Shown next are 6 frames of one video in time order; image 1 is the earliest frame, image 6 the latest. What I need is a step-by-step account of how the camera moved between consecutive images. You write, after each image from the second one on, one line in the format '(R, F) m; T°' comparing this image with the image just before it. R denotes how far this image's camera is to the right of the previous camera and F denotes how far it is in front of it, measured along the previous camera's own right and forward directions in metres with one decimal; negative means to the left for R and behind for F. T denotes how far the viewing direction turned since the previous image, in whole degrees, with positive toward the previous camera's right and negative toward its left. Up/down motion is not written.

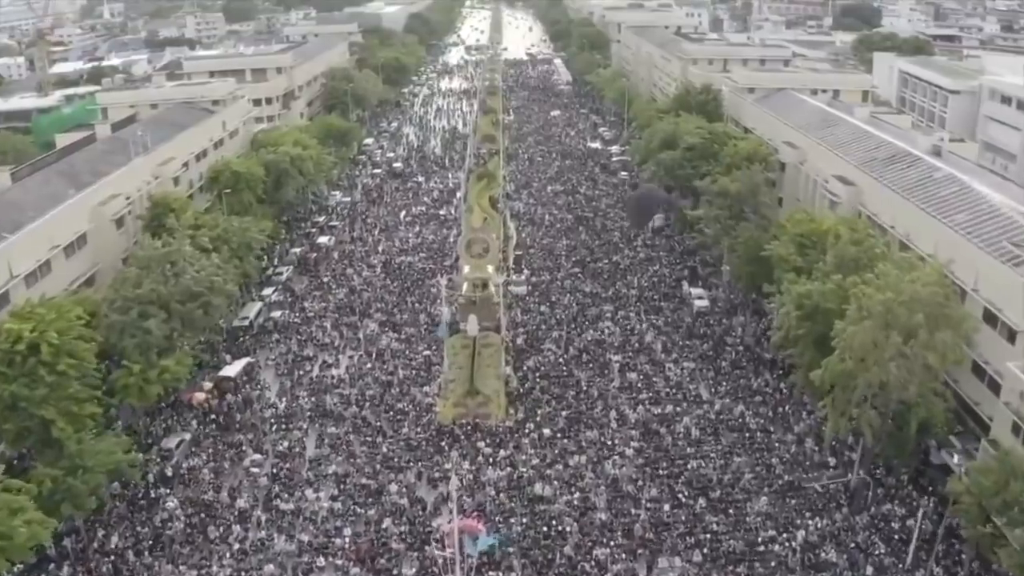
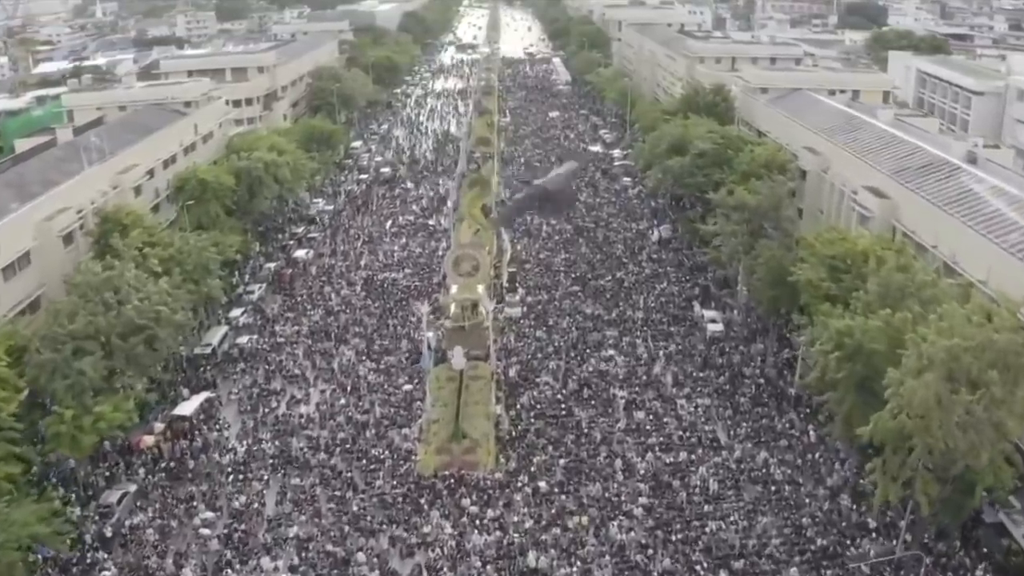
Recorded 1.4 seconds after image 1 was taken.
(+0.3, +4.0) m; 0°
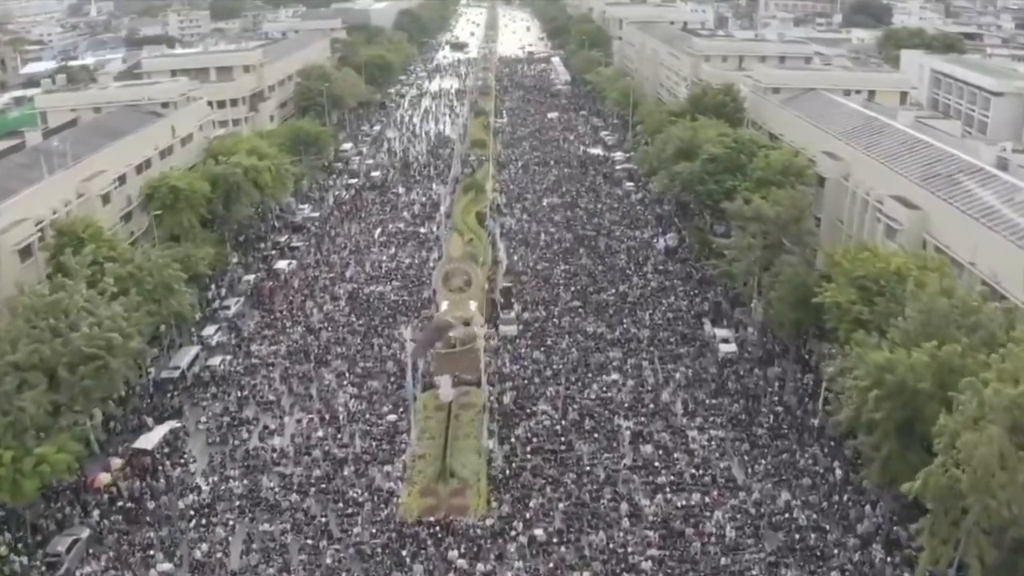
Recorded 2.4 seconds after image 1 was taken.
(+0.2, +2.8) m; 0°
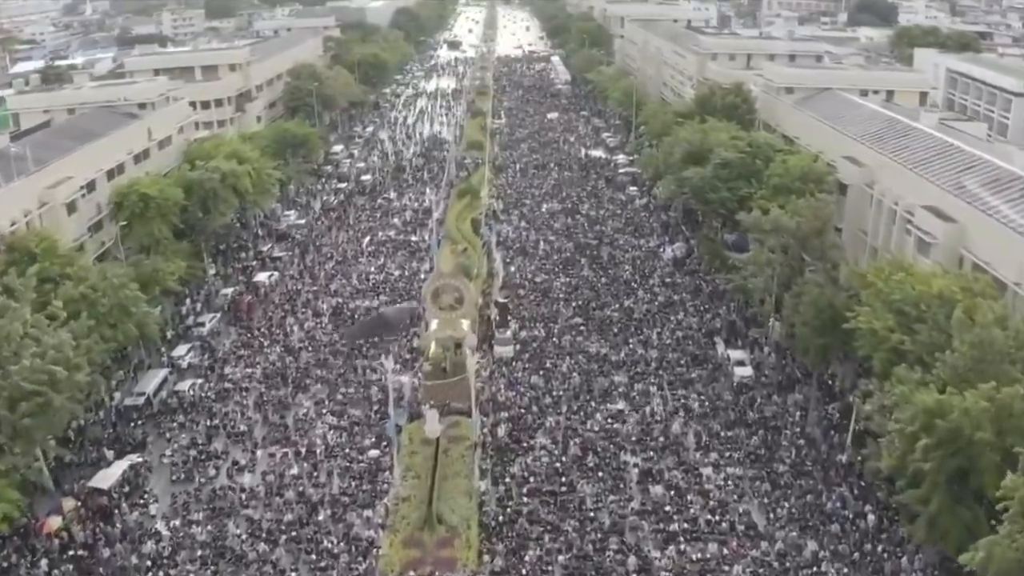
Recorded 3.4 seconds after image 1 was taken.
(+0.1, +2.7) m; 0°
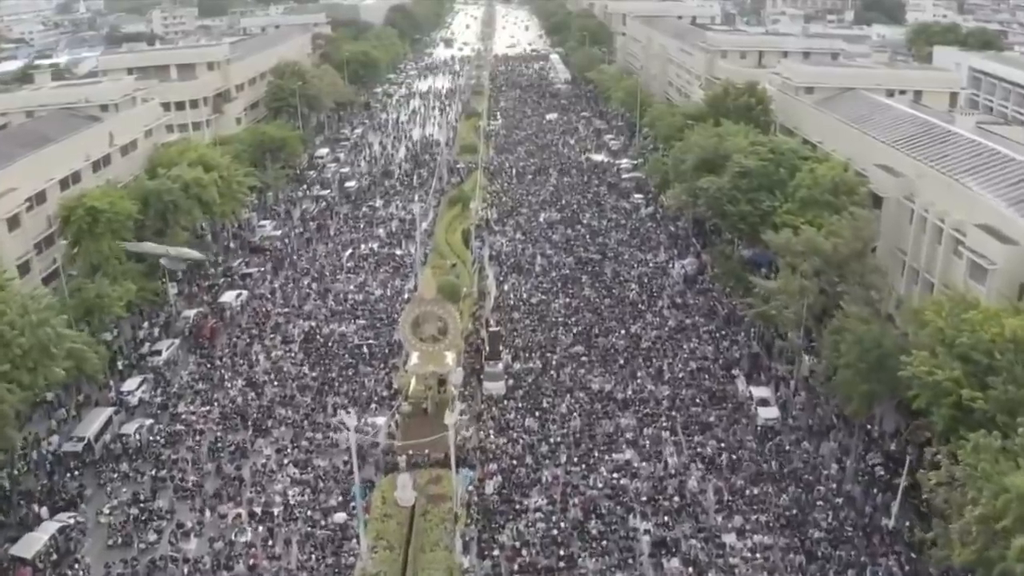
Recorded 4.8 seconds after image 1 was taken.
(+0.3, +3.8) m; 0°
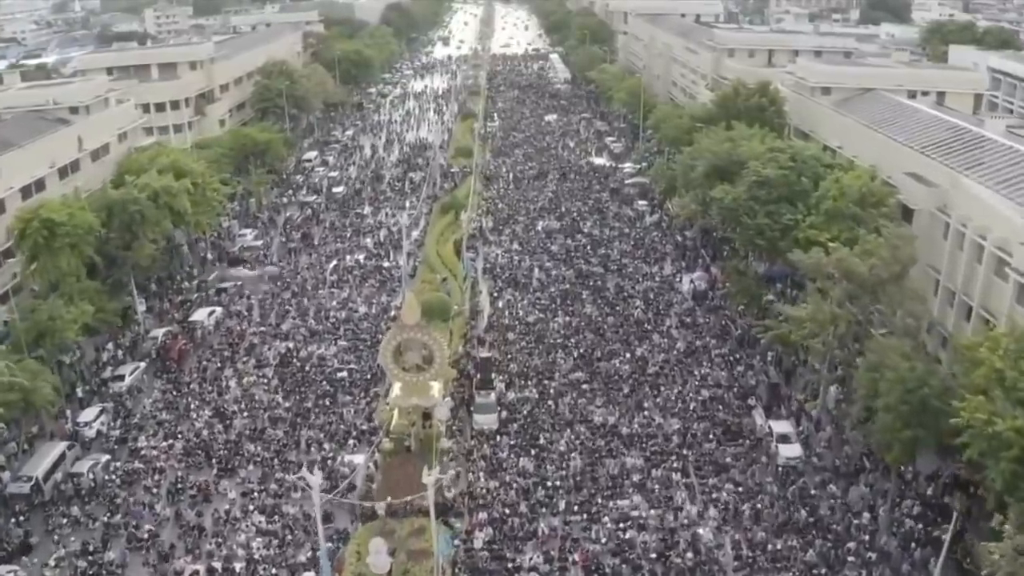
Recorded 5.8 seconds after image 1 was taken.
(+0.2, +2.6) m; 0°
